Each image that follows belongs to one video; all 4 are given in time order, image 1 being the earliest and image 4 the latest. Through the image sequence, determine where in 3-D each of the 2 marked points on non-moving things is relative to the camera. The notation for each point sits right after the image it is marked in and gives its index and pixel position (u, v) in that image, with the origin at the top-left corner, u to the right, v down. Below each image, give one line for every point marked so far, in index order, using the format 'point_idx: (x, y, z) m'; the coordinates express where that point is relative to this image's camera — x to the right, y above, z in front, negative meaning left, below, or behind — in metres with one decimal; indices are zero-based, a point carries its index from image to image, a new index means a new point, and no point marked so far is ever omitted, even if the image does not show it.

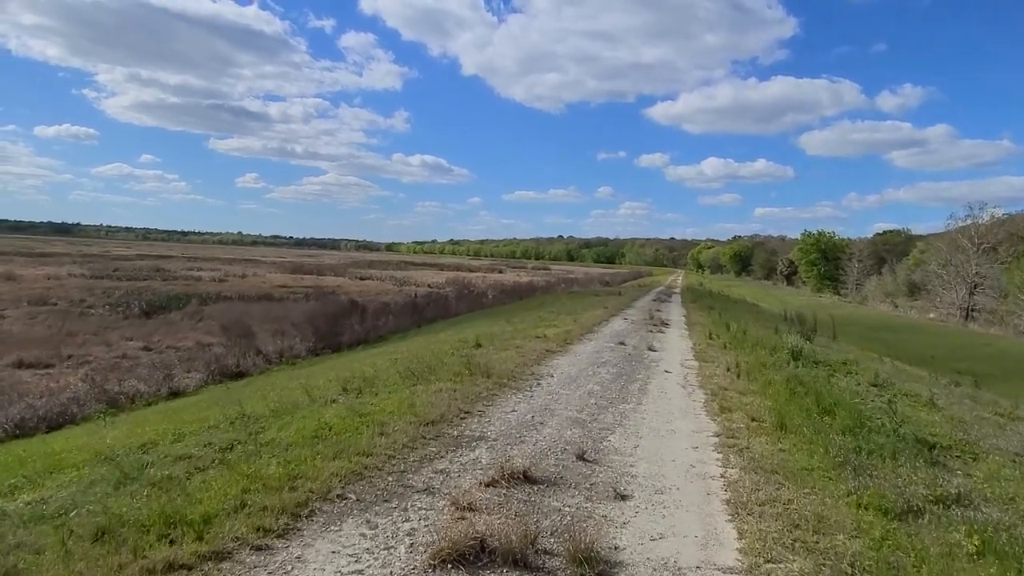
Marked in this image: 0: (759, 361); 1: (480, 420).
0: (+5.9, -1.8, +17.4) m
1: (-0.4, -1.8, +9.9) m
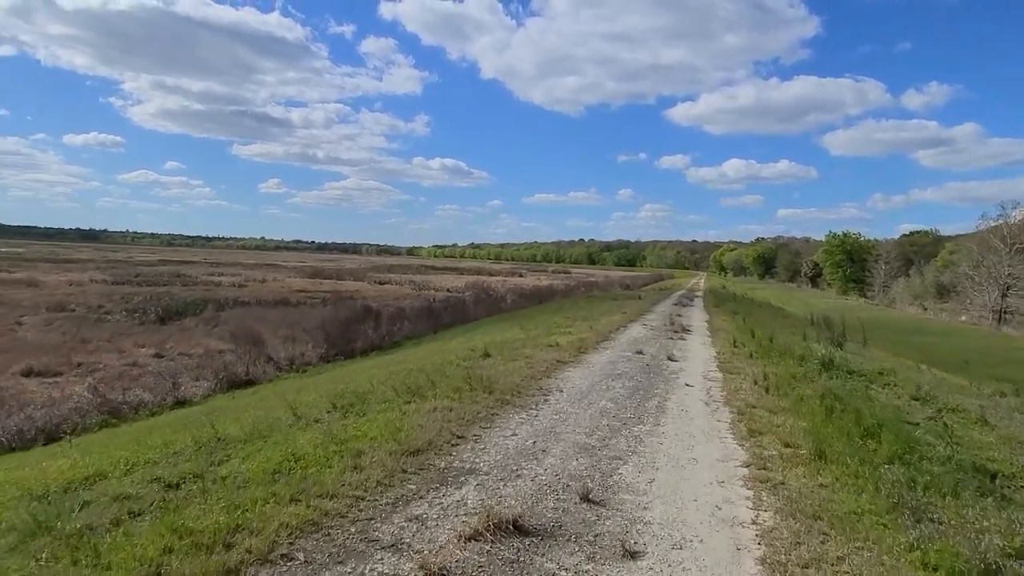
0: (+6.1, -1.9, +16.0) m
1: (-0.5, -1.9, +8.7) m
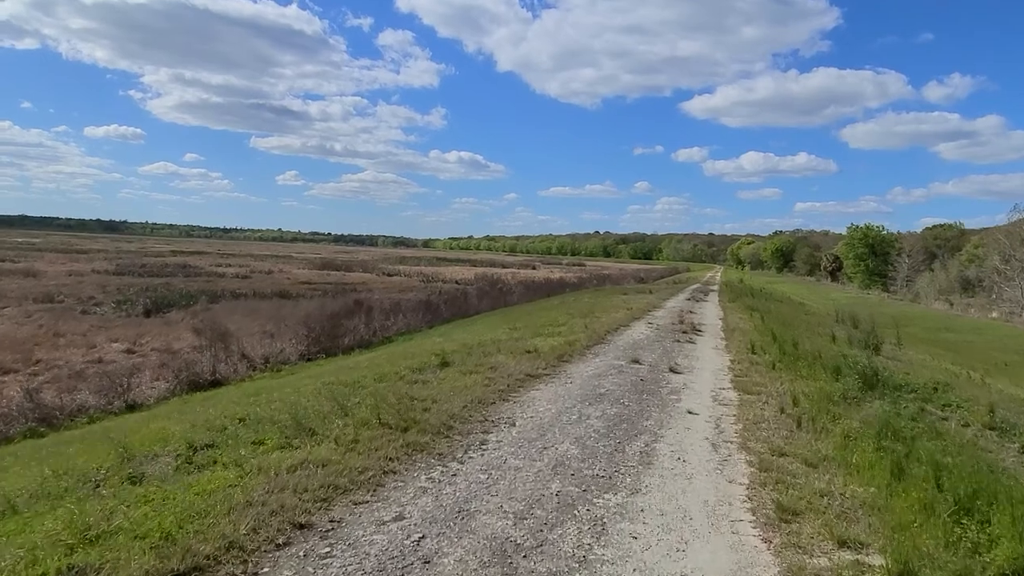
0: (+5.3, -1.8, +12.2) m
1: (-1.4, -1.9, +5.1) m
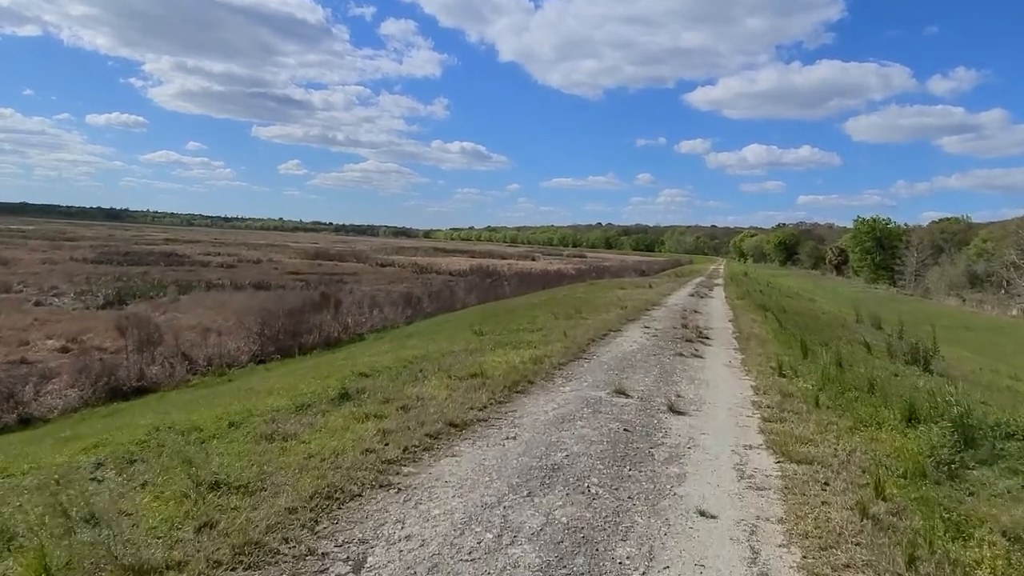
0: (+4.2, -1.9, +7.5) m
1: (-2.5, -2.0, +0.4) m
